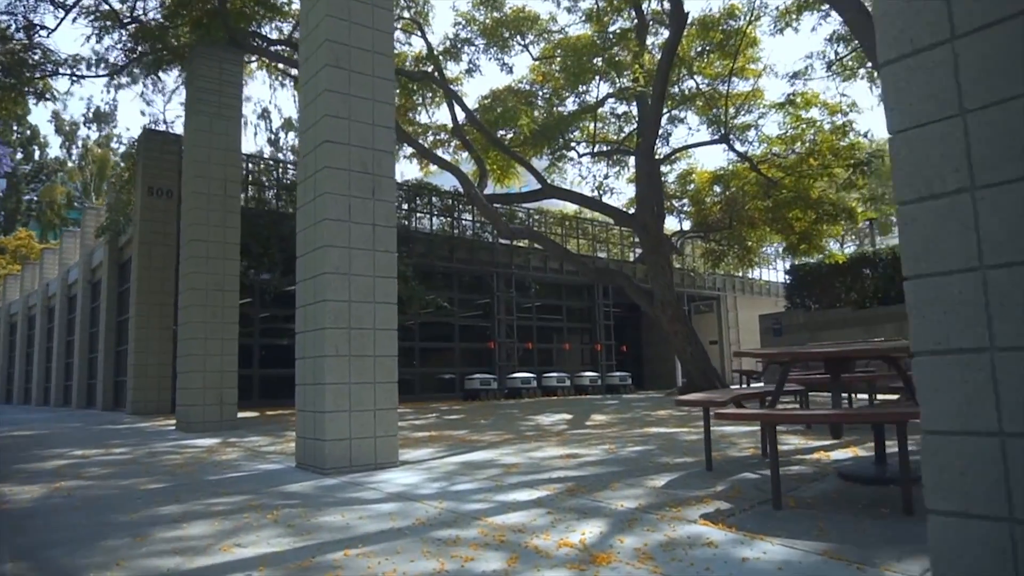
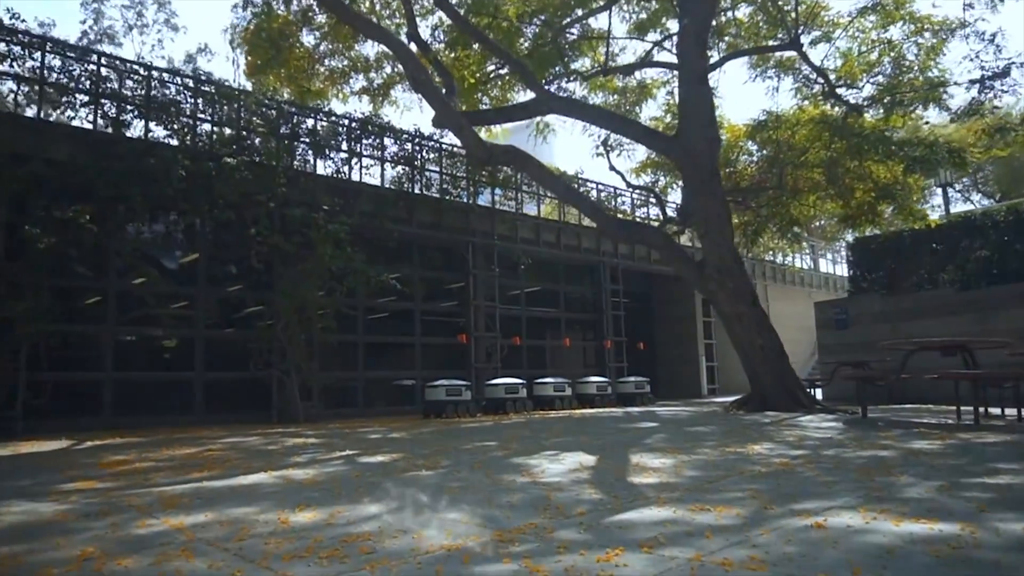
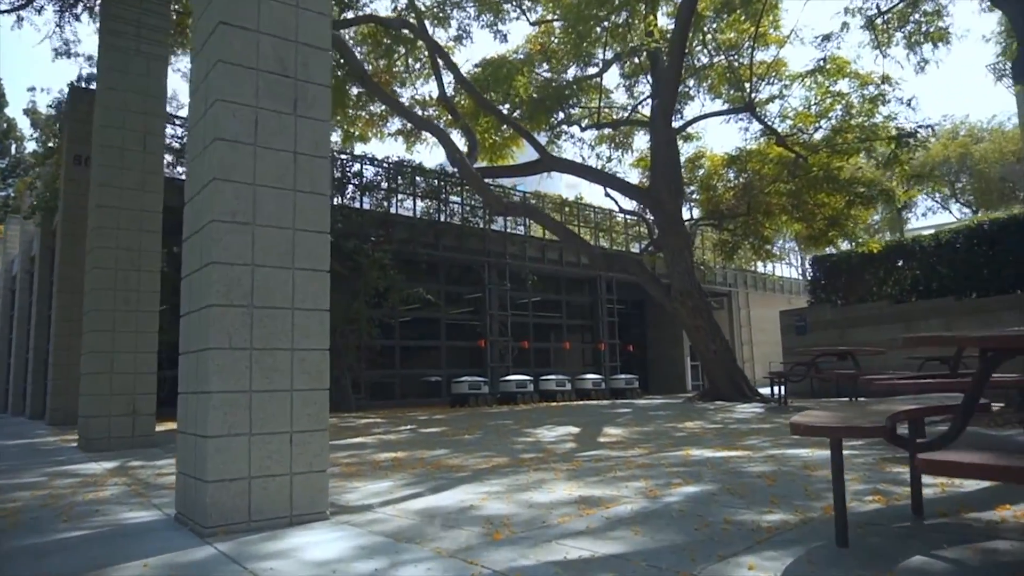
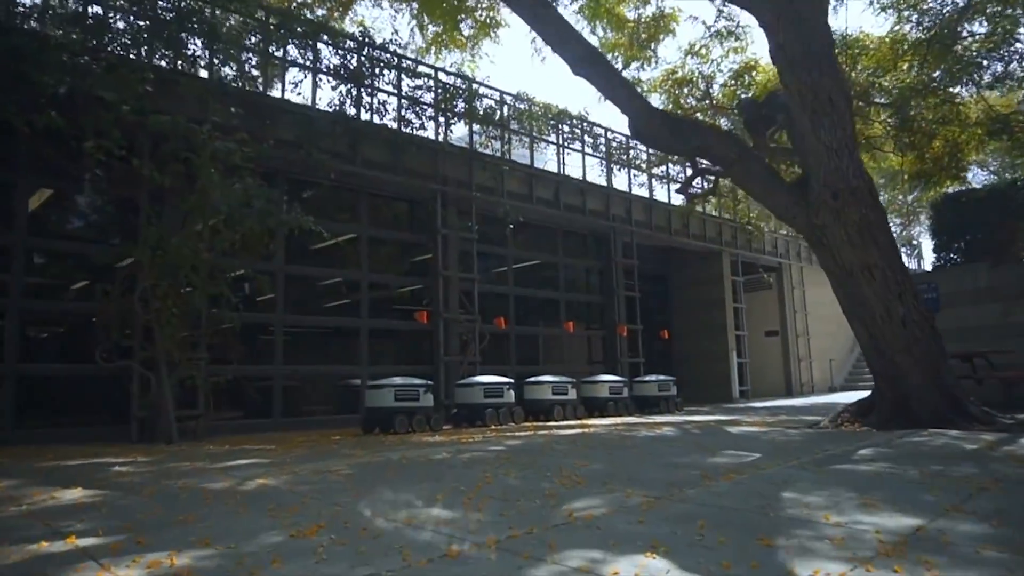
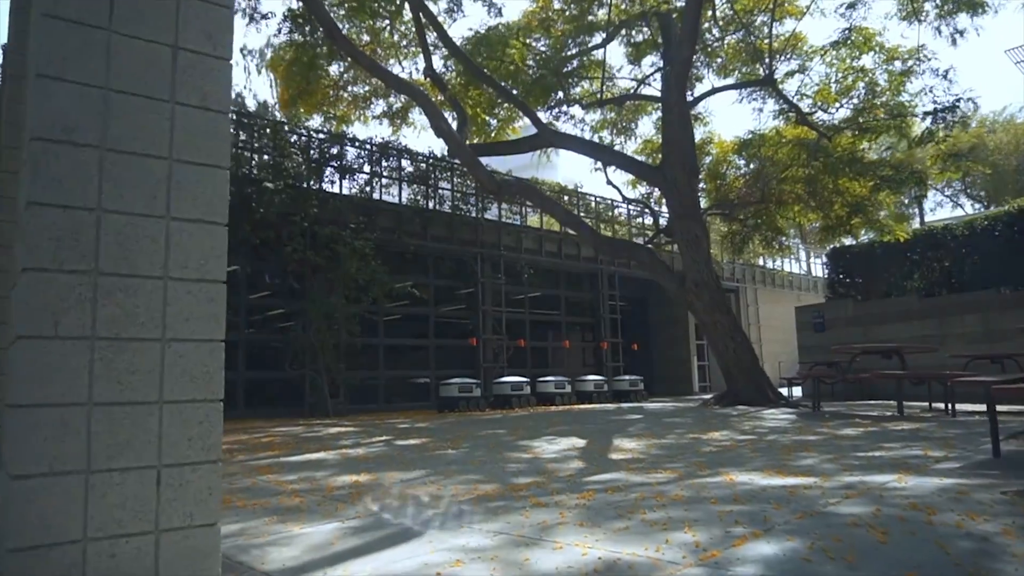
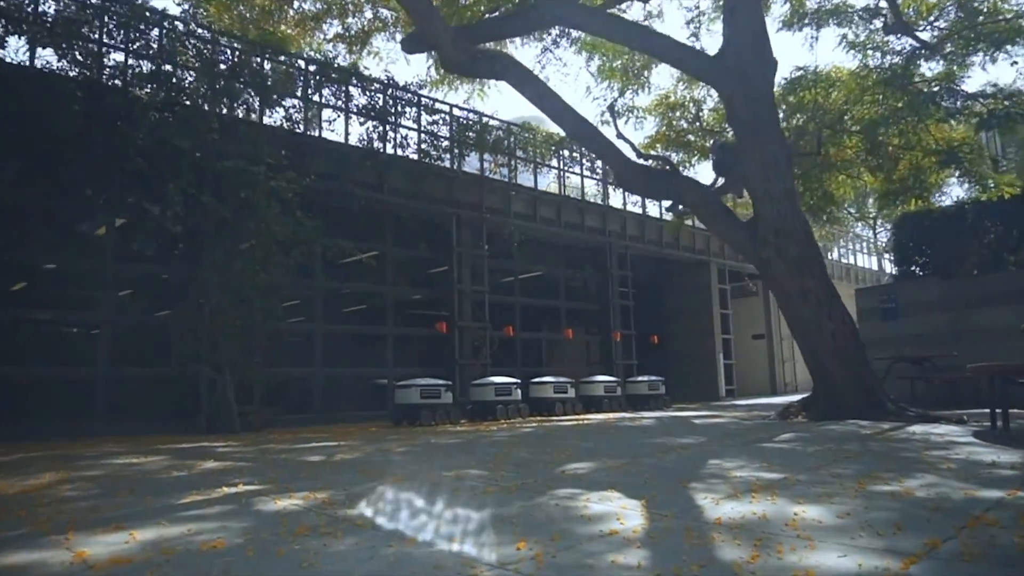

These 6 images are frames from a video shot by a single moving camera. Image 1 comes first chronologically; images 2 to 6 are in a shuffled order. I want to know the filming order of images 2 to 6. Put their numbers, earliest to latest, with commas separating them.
3, 5, 2, 6, 4
